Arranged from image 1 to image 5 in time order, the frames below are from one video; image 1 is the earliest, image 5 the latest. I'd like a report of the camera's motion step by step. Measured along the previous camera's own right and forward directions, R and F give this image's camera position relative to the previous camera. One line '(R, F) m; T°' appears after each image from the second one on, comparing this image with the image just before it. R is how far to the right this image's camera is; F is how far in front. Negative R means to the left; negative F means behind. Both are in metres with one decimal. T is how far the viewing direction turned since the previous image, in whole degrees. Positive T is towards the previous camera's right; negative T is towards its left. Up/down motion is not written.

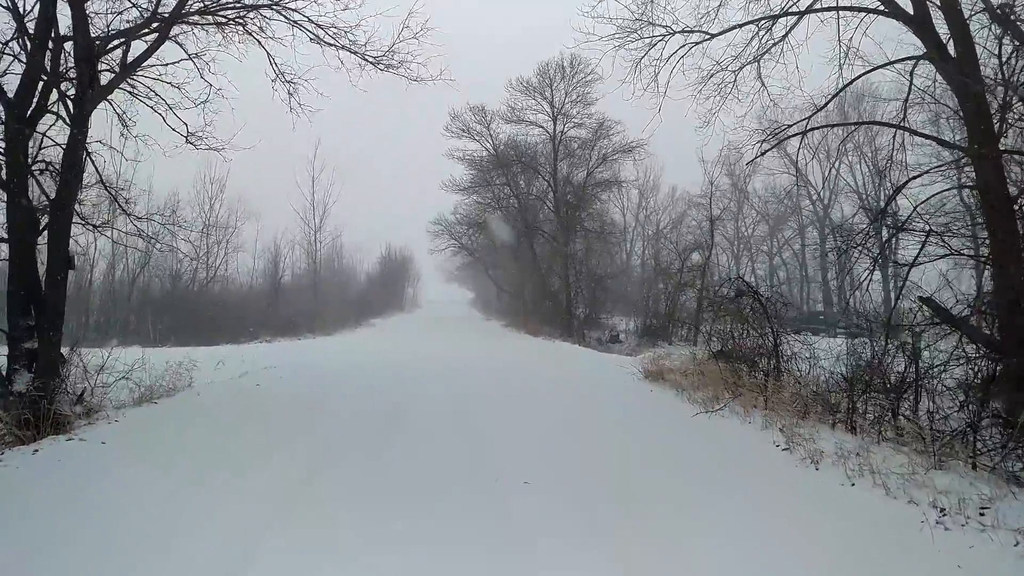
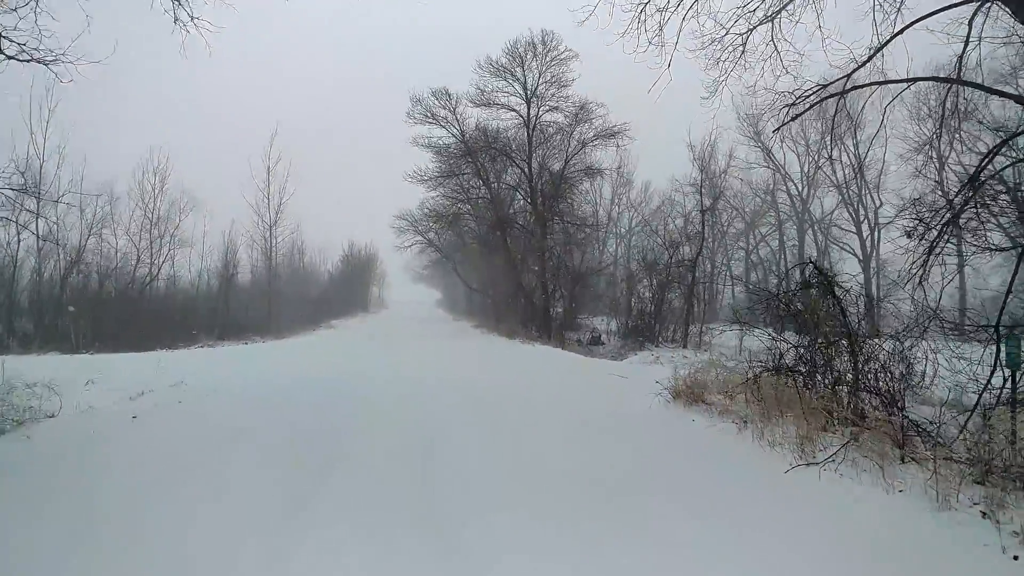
(-0.1, +1.1) m; +3°
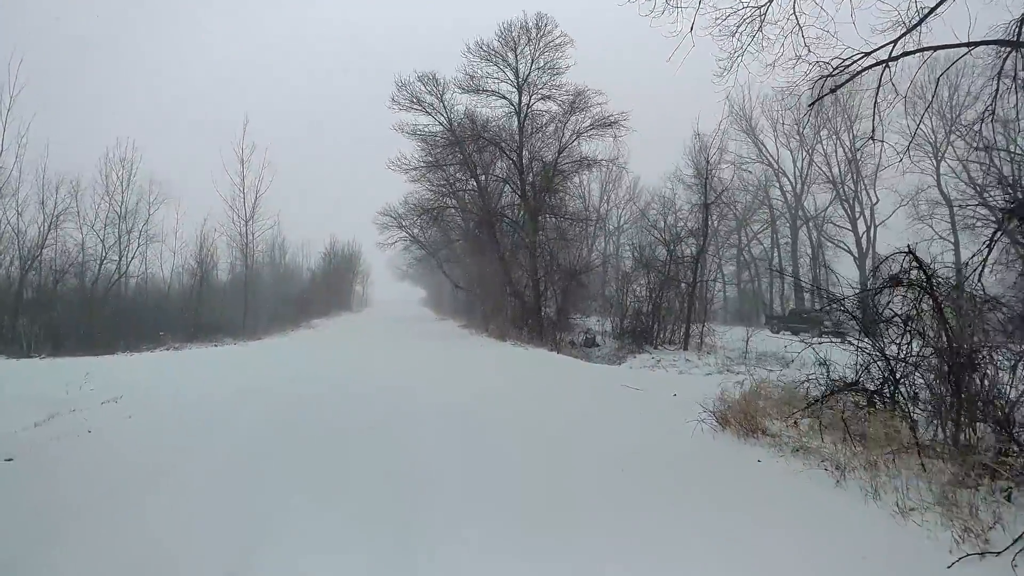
(-0.1, +0.7) m; +2°
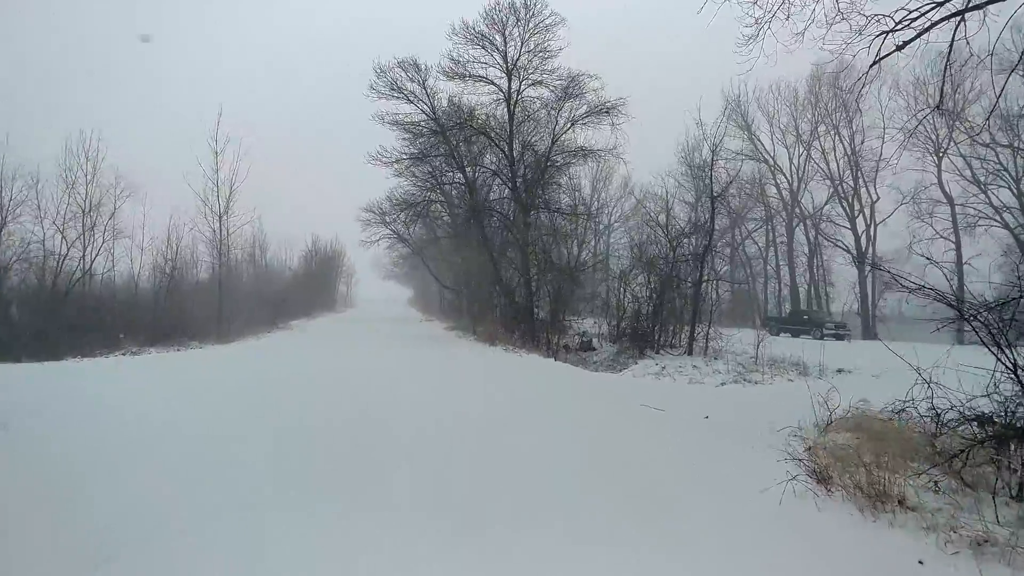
(-0.1, +0.8) m; +1°
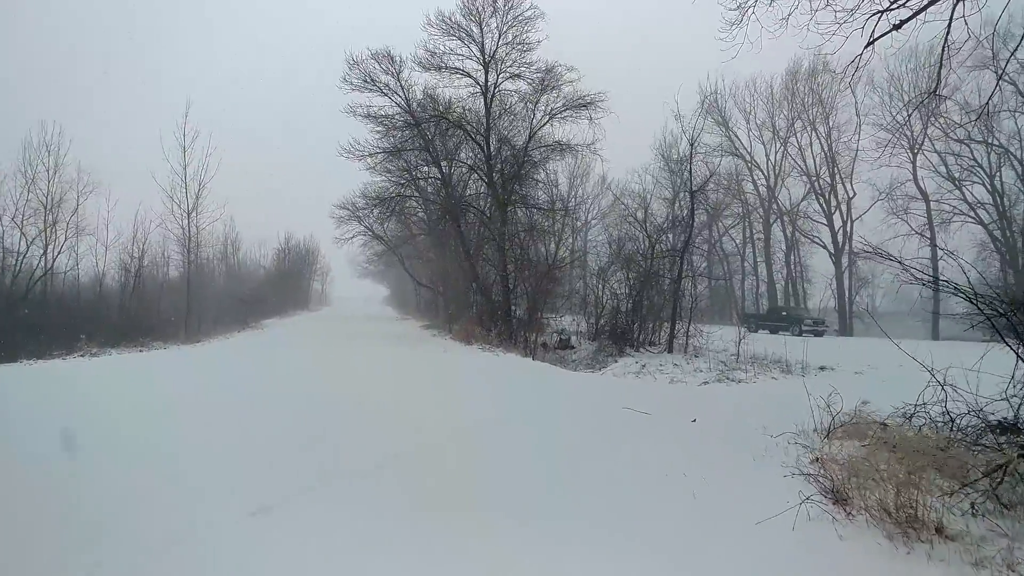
(+0.1, +0.3) m; +2°
